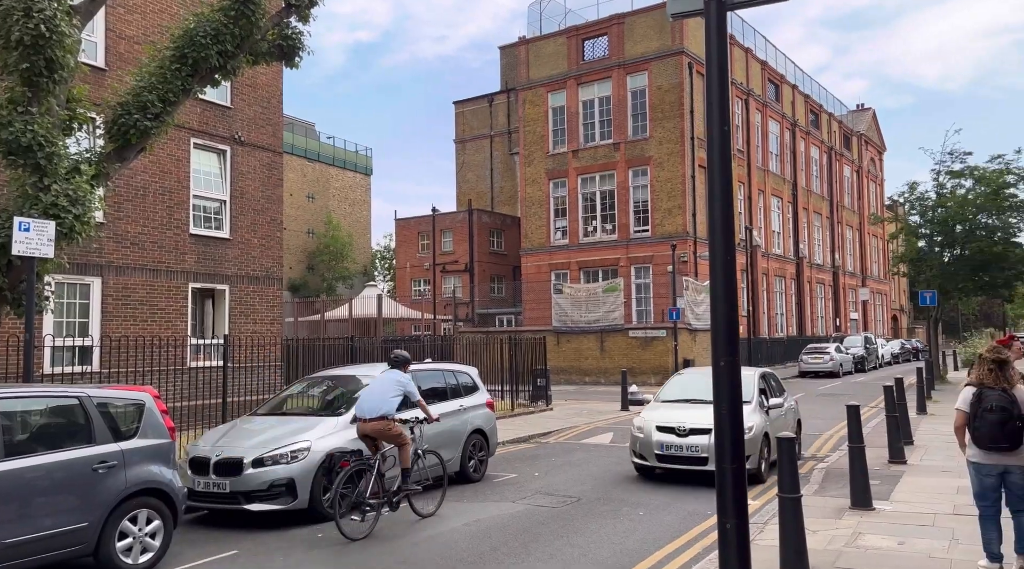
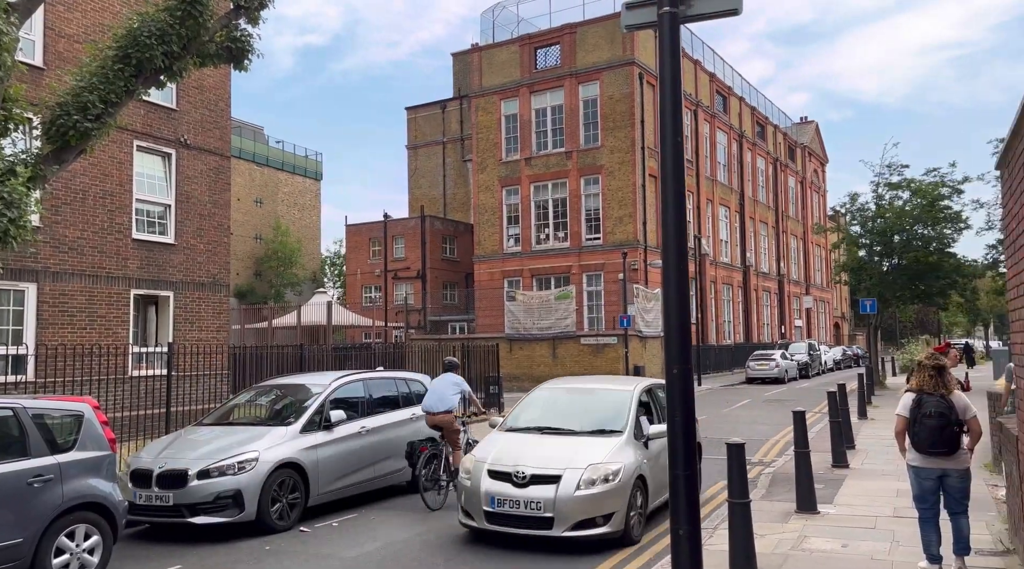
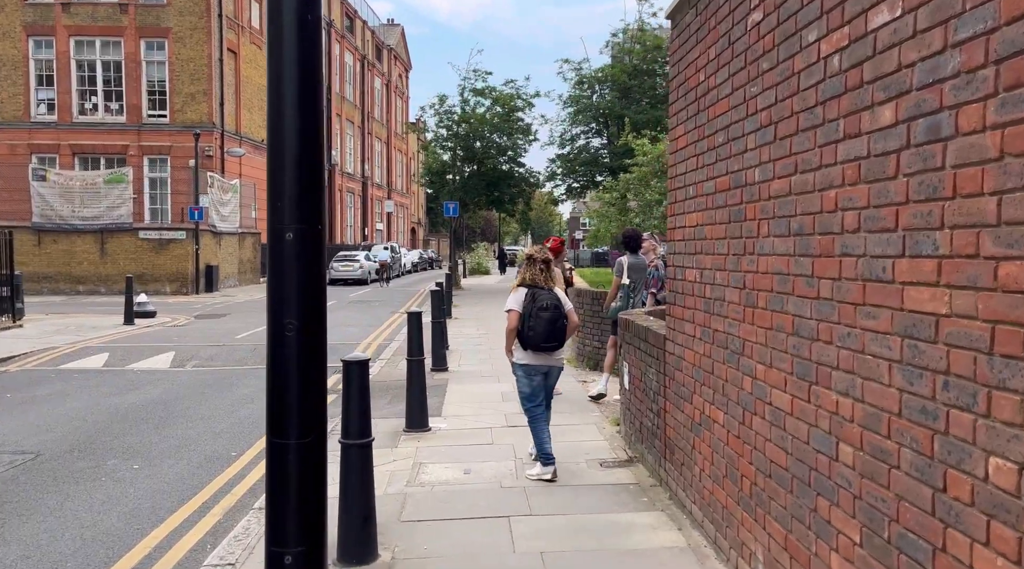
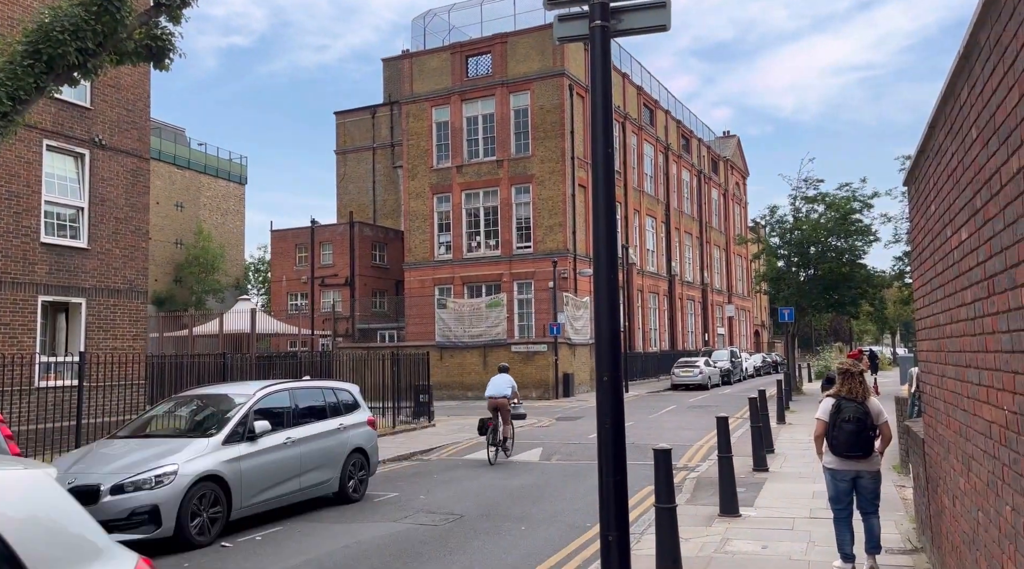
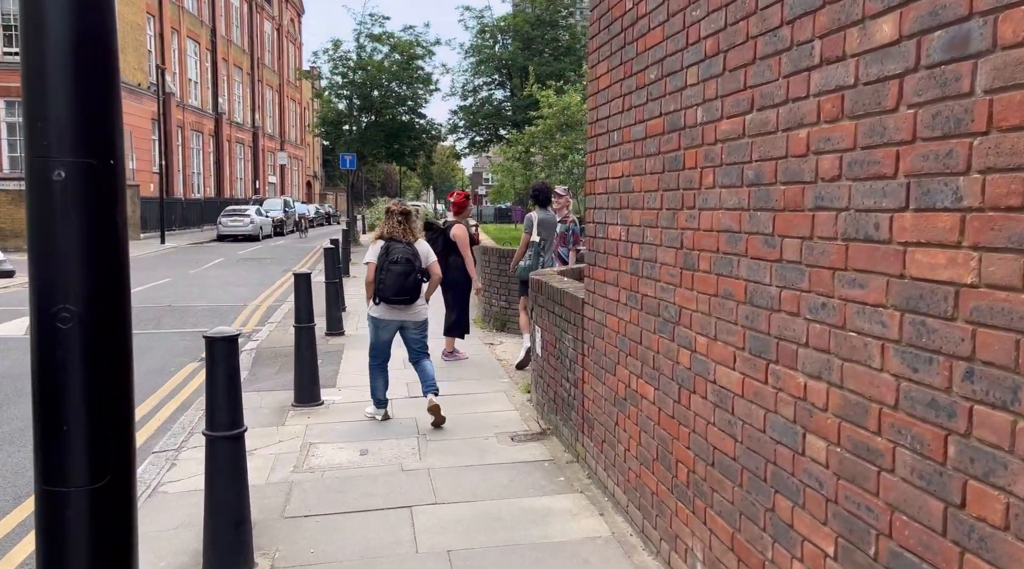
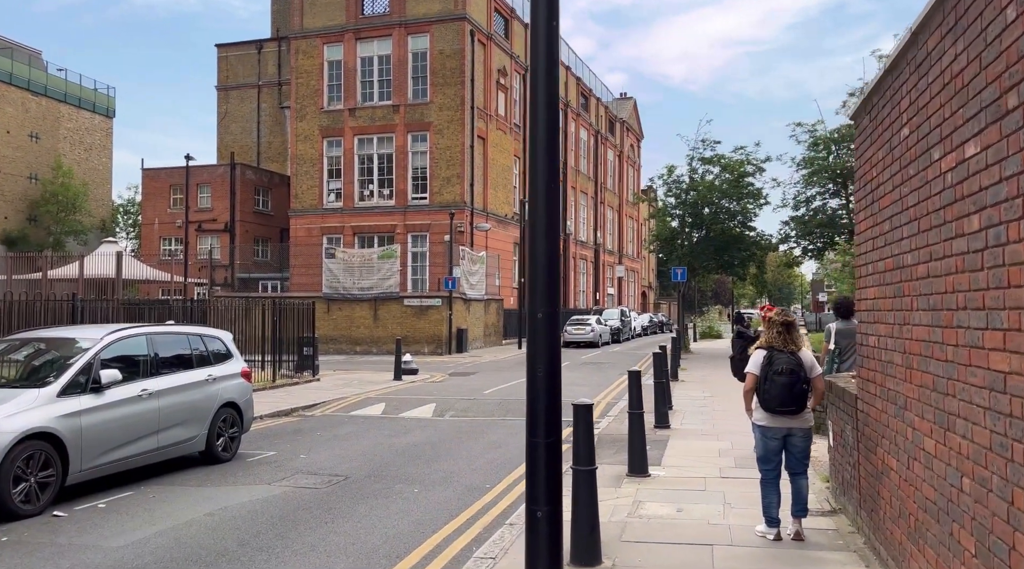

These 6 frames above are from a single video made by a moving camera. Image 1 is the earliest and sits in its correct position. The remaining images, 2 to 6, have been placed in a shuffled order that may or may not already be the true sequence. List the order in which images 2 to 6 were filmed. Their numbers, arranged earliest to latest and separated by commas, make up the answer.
2, 4, 6, 3, 5
